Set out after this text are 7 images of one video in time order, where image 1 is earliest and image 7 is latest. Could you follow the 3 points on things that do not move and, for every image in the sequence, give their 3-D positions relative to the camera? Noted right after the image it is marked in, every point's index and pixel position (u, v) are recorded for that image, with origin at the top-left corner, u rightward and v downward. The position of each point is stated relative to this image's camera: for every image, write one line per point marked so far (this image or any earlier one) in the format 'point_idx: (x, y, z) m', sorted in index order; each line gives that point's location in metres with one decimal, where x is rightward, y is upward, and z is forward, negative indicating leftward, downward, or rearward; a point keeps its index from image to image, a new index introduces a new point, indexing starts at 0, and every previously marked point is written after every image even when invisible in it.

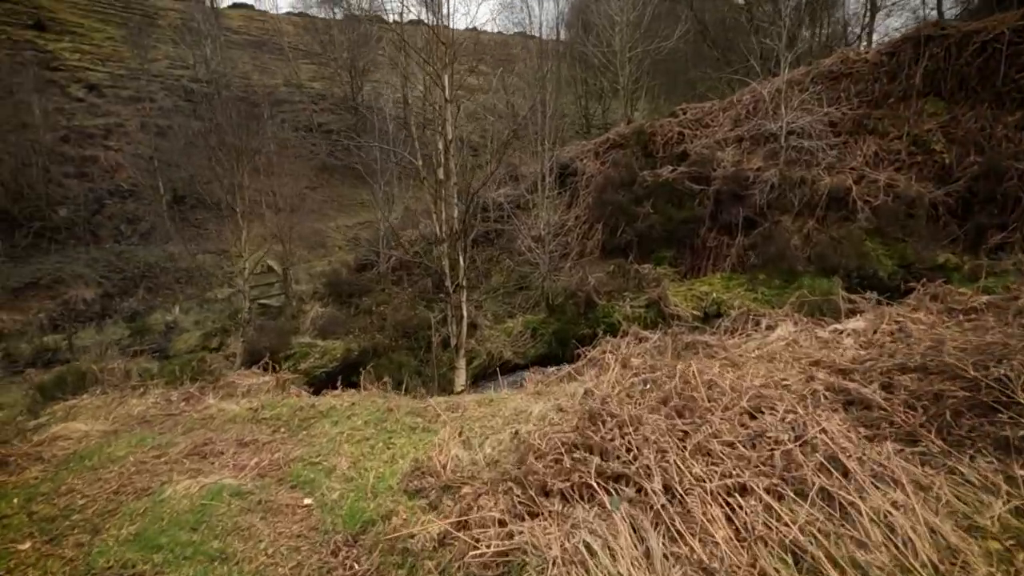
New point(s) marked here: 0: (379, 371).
0: (-2.5, -1.6, +10.0) m
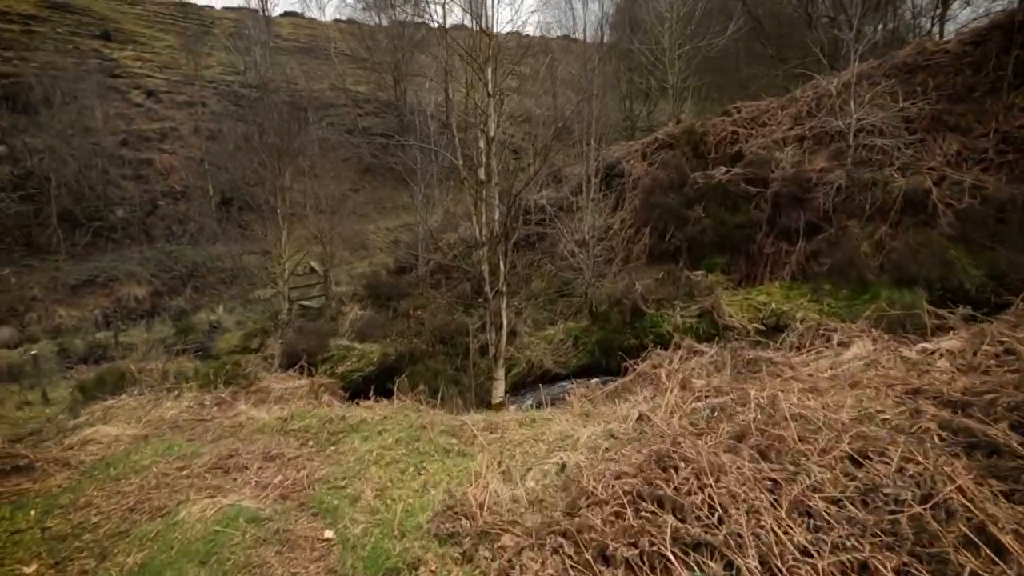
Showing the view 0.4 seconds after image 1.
0: (-1.7, -1.7, +9.6) m
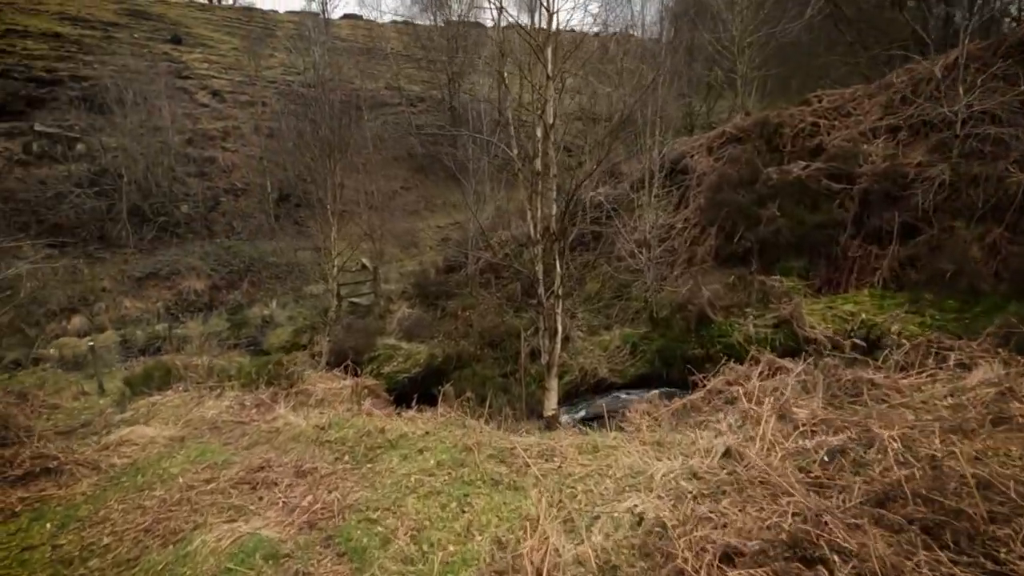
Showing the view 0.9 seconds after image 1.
0: (-0.9, -1.7, +9.1) m
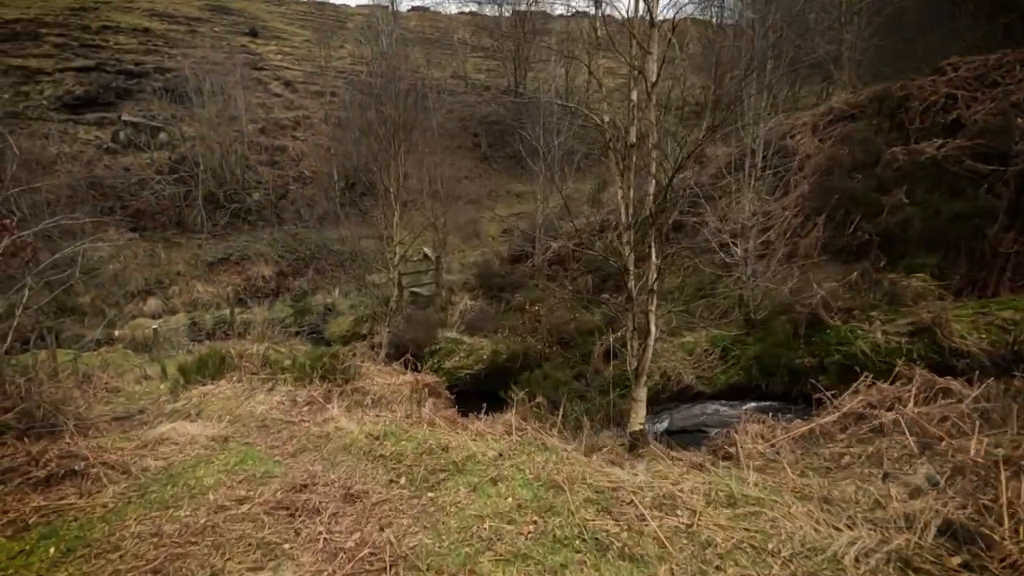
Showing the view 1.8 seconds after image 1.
0: (+0.3, -1.5, +8.2) m
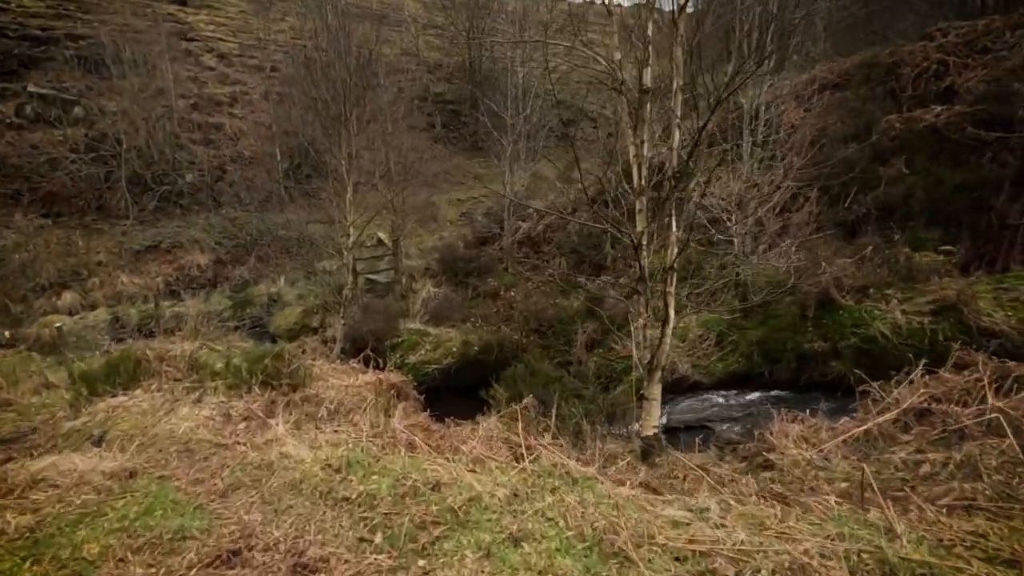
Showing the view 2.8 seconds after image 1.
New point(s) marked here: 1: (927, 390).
0: (0.0, -1.3, +7.1) m
1: (+3.5, -0.8, +4.5) m
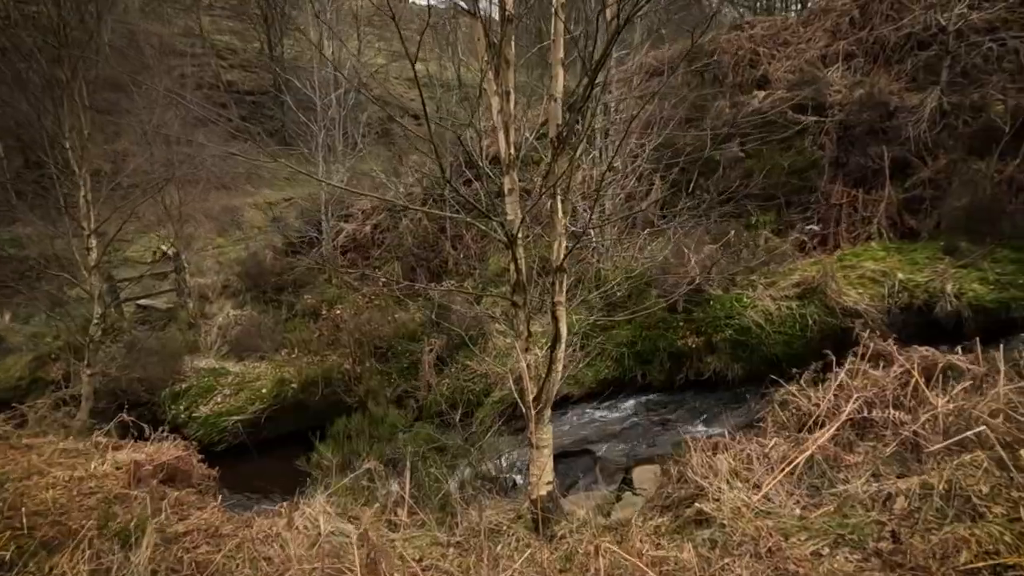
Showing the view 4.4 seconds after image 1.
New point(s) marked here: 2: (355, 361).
0: (-1.6, -1.5, +5.2) m
1: (+2.4, -0.7, +3.8) m
2: (-2.2, -1.0, +7.6) m
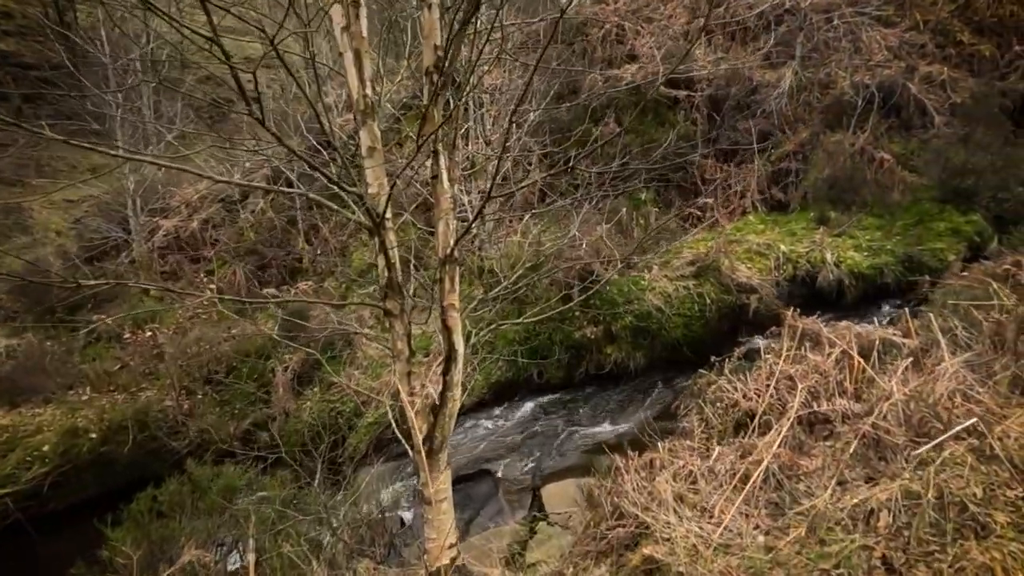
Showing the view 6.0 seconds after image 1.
0: (-2.4, -1.6, +3.7) m
1: (+1.7, -0.6, +3.3) m
2: (-3.7, -1.2, +5.9) m
